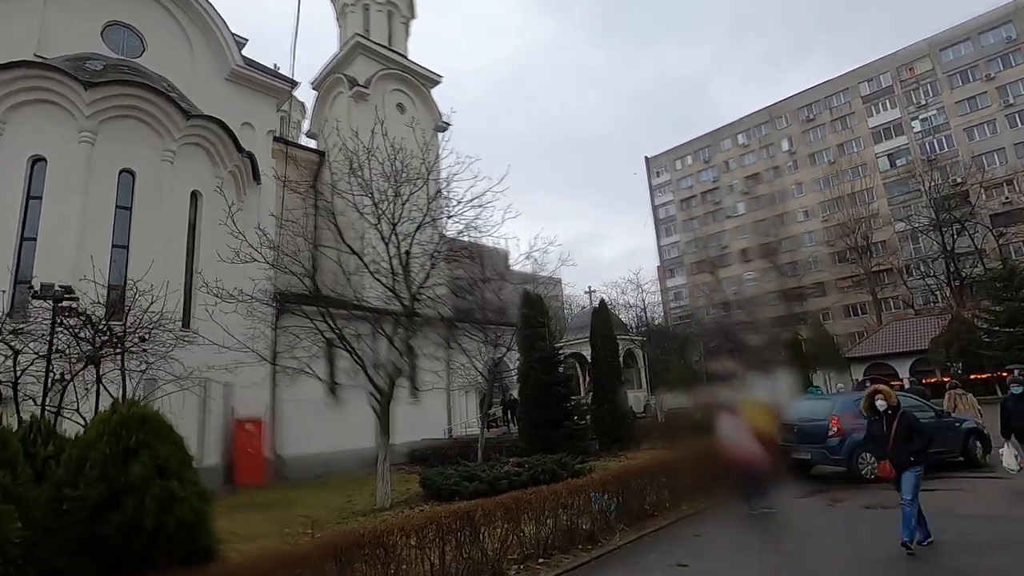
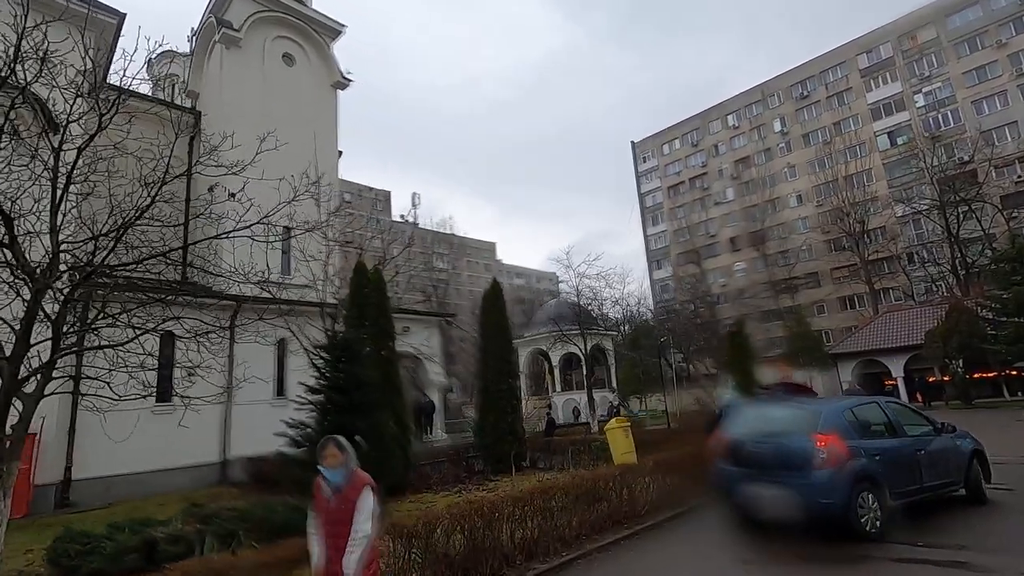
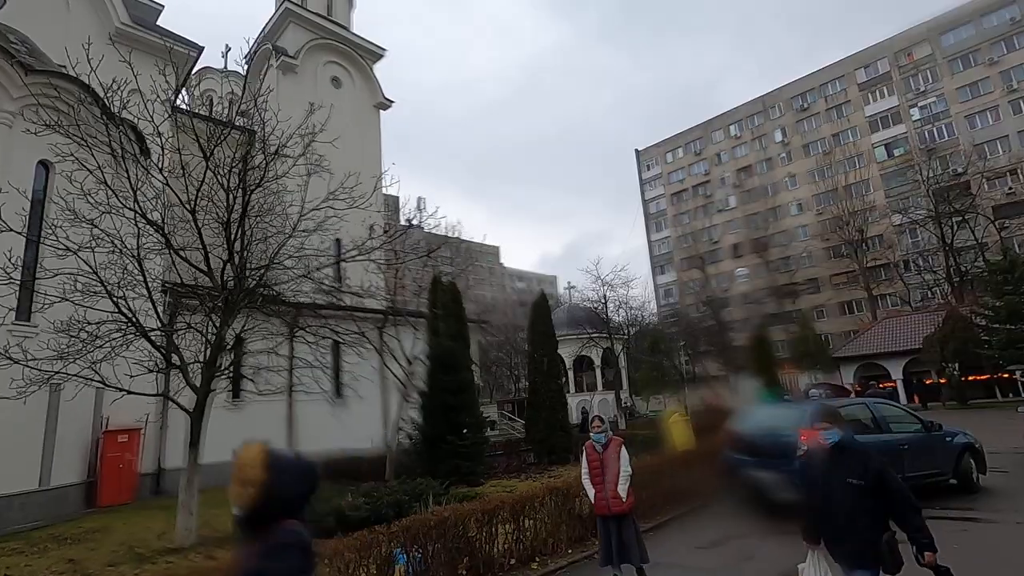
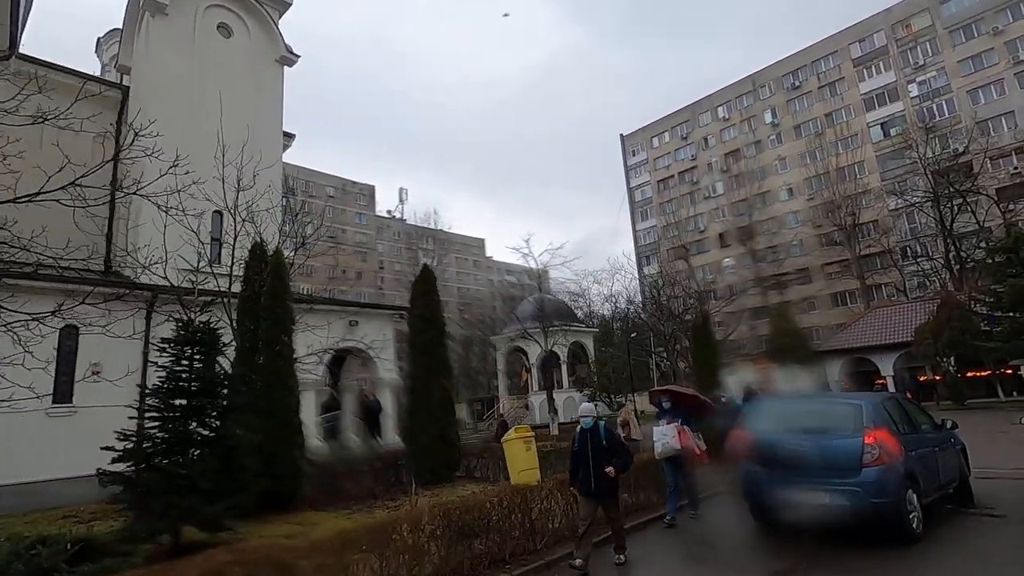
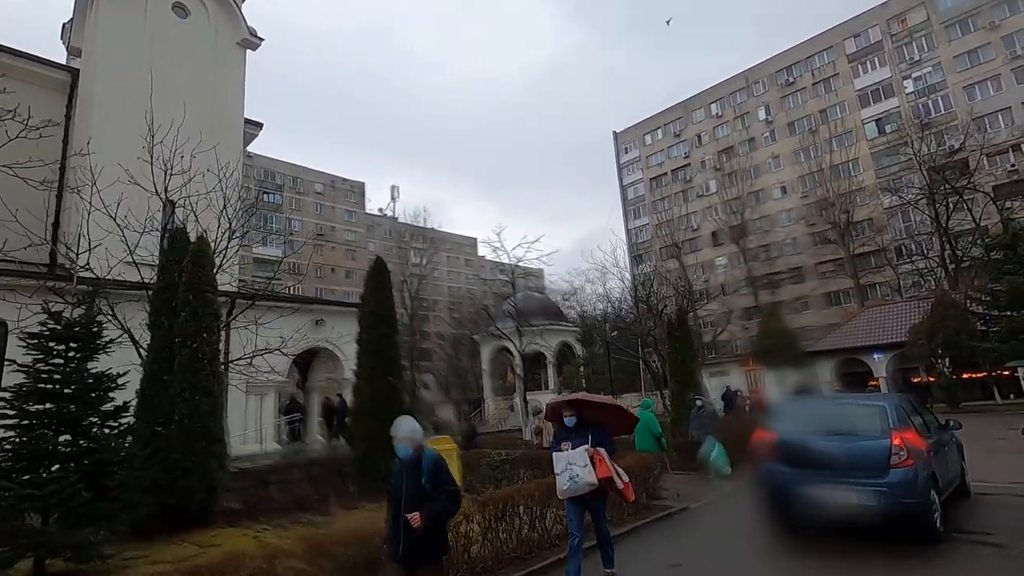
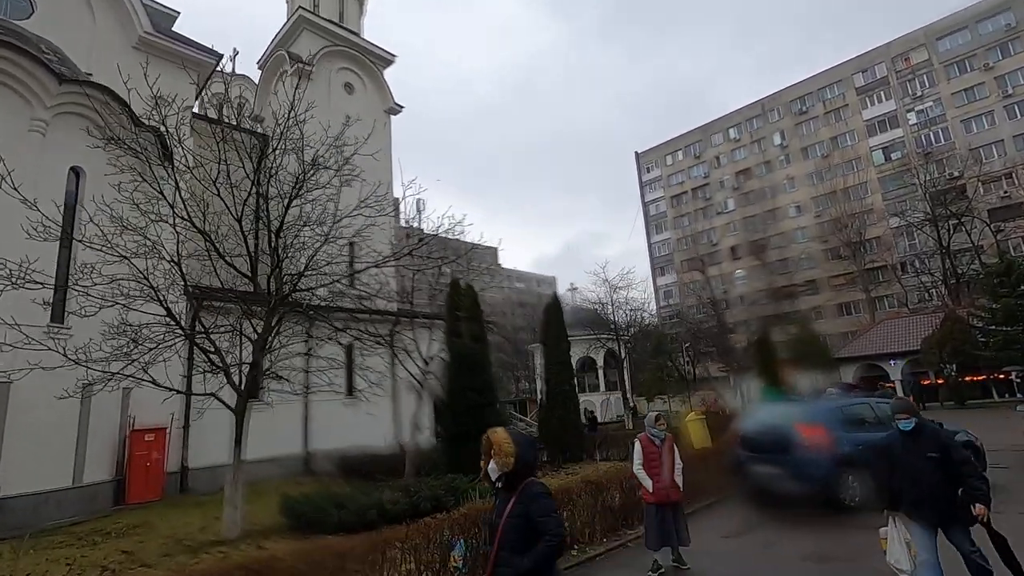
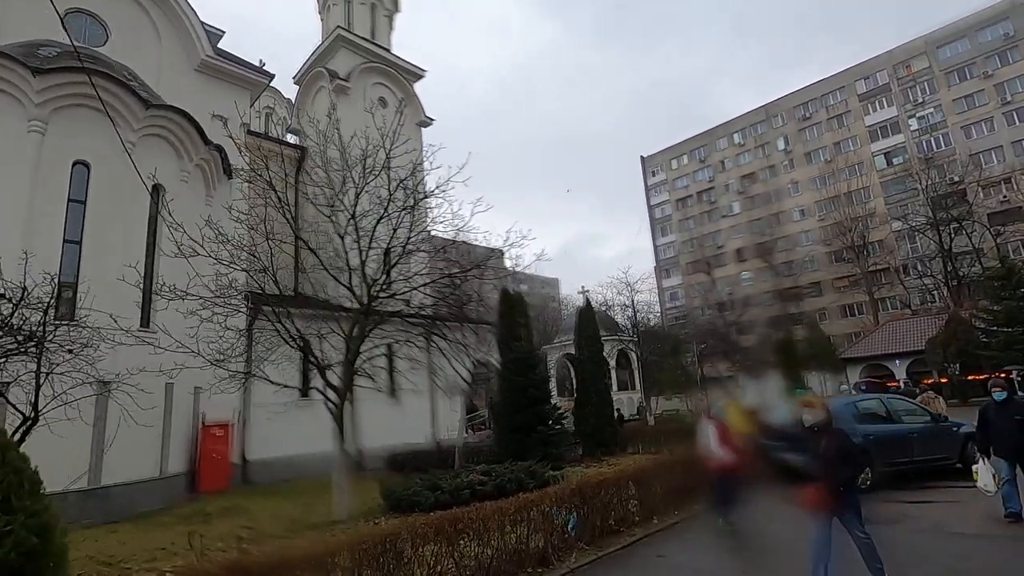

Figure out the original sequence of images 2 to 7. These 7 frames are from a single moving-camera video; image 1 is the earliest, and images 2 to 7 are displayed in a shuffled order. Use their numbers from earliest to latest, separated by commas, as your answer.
7, 6, 3, 2, 4, 5
